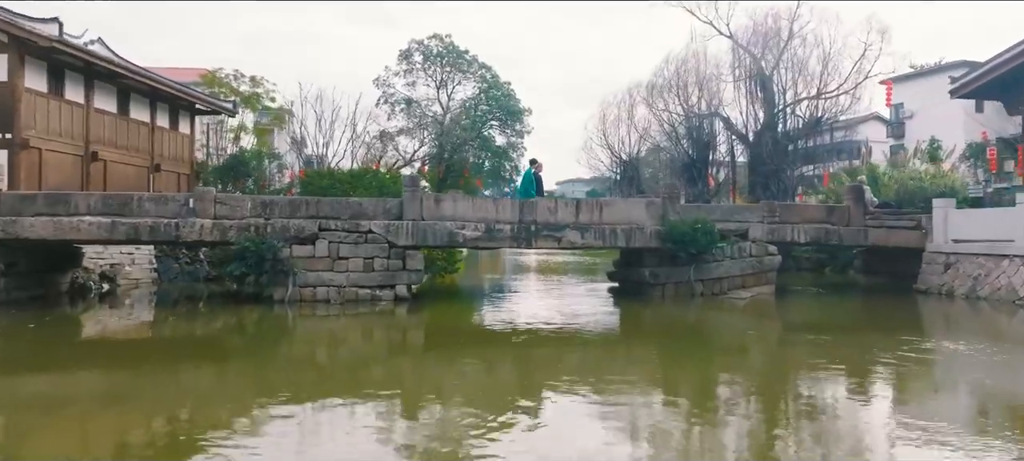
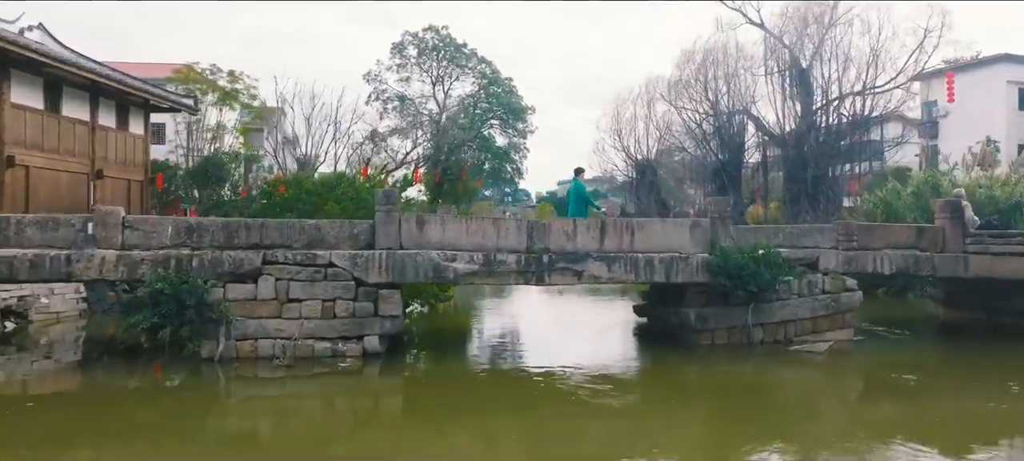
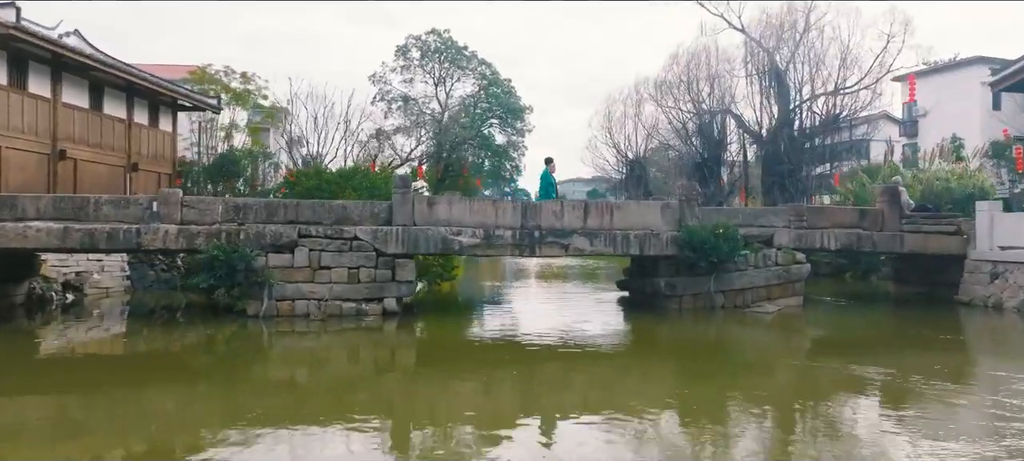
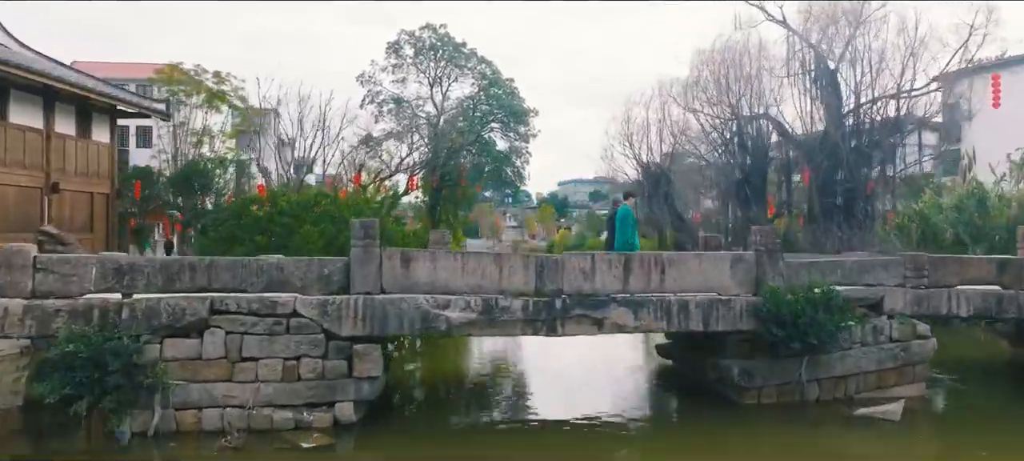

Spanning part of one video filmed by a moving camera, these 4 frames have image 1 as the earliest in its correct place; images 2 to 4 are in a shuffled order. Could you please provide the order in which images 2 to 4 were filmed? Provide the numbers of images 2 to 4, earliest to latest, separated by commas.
3, 2, 4
